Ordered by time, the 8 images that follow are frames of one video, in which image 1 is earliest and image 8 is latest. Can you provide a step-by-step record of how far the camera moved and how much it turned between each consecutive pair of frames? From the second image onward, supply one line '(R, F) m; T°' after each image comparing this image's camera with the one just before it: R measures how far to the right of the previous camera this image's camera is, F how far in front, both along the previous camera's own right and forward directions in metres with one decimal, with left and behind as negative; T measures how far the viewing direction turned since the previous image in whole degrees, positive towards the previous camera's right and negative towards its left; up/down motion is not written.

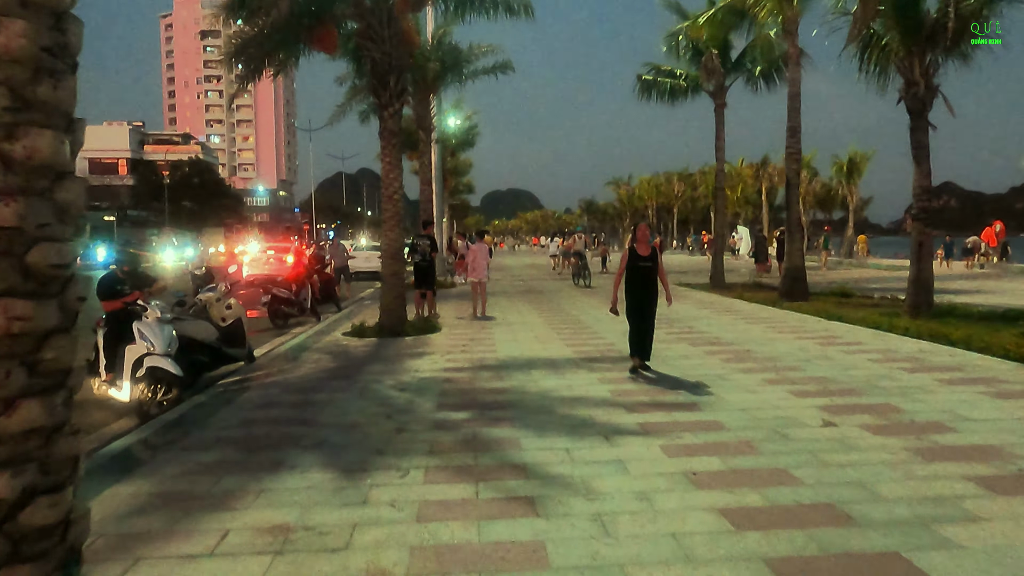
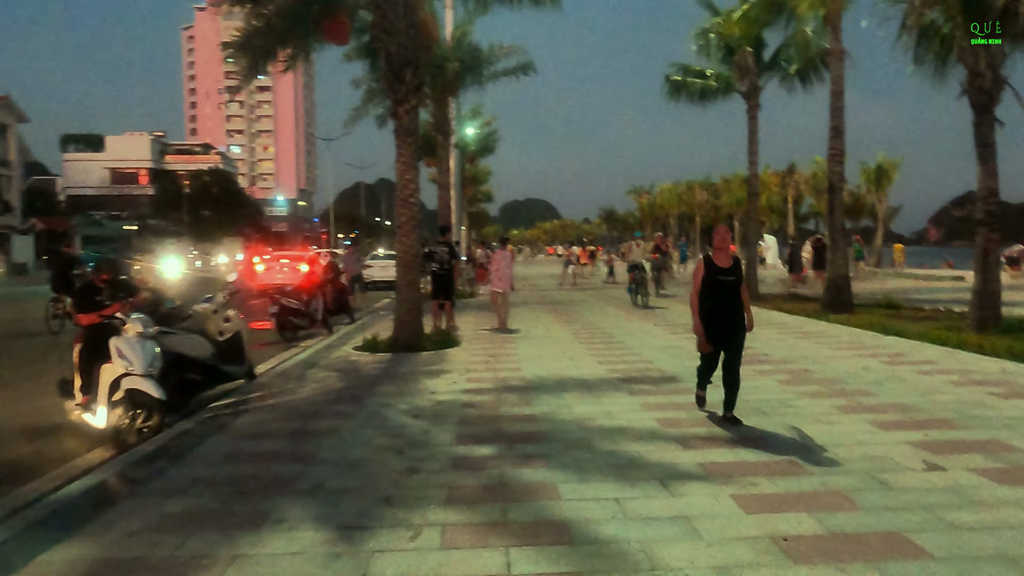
(-0.1, +1.1) m; -1°
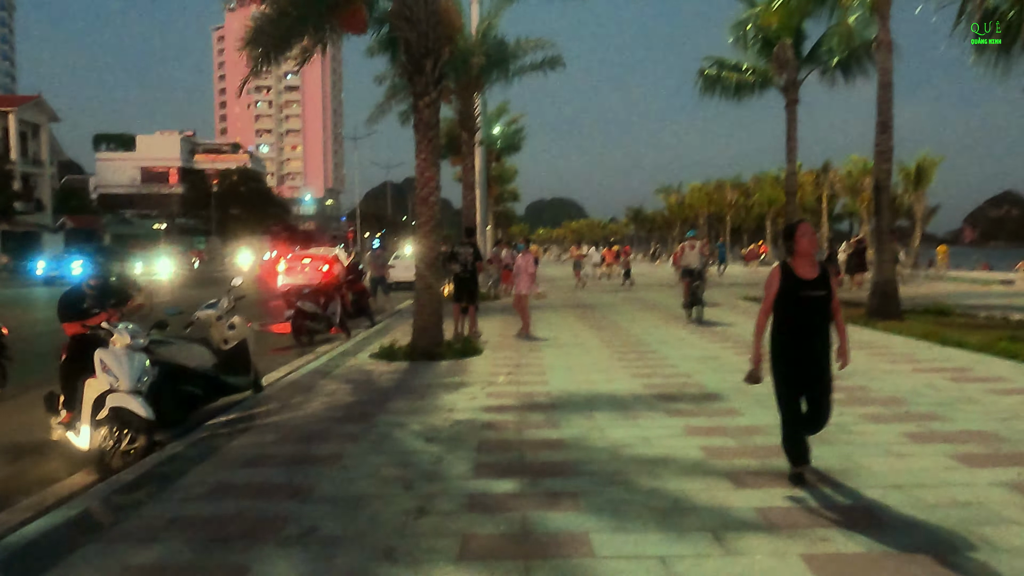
(0.0, +0.8) m; -2°
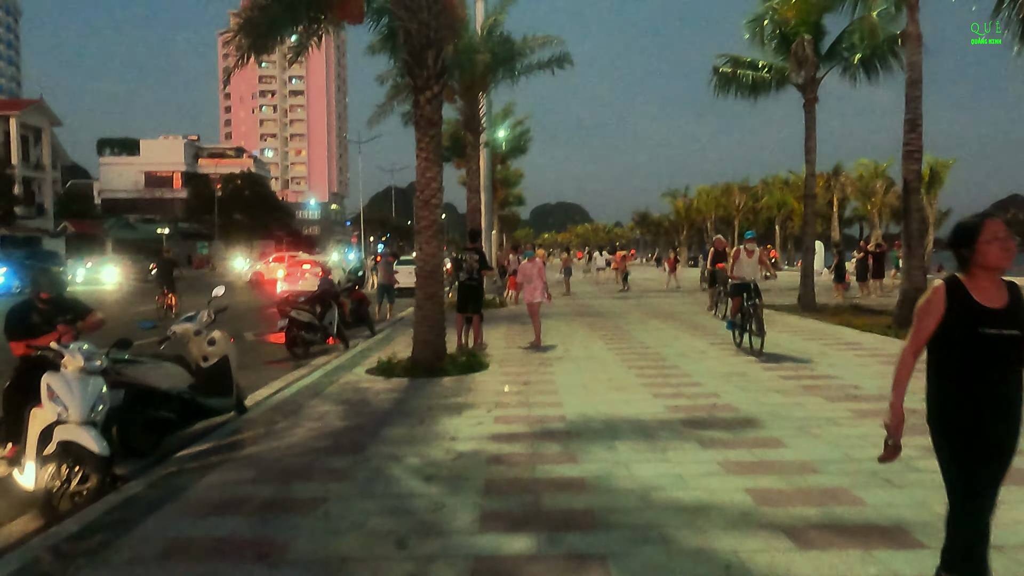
(-0.1, +0.9) m; 0°
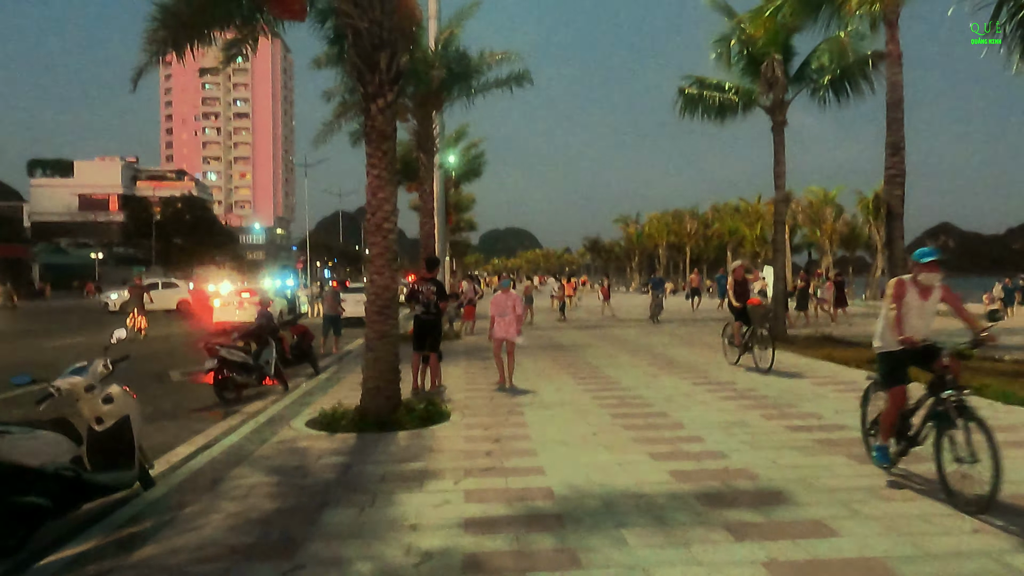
(-0.2, +1.4) m; +4°
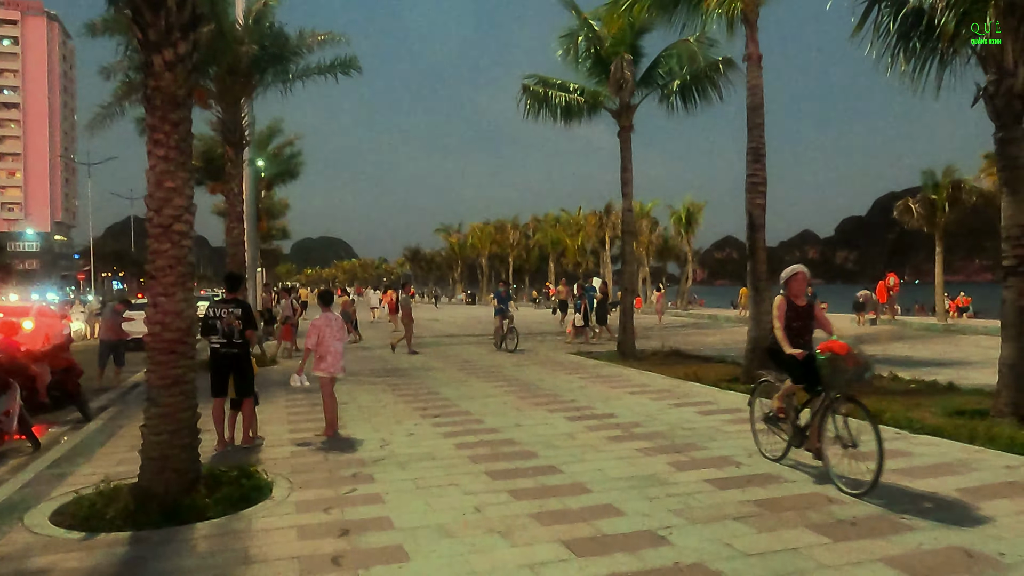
(-0.3, +2.2) m; +14°
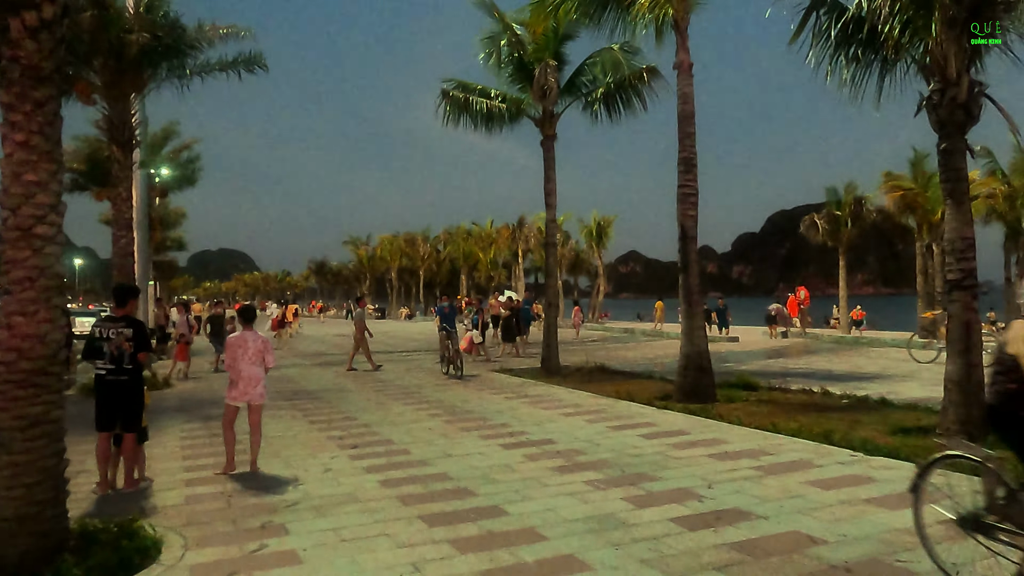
(-0.3, +0.9) m; +7°
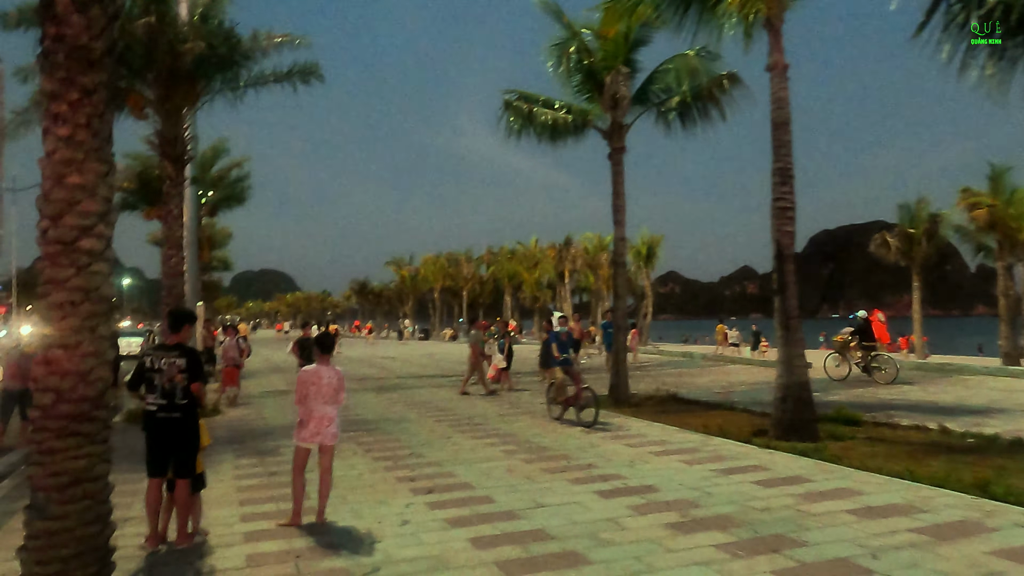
(-0.7, +1.1) m; -3°
